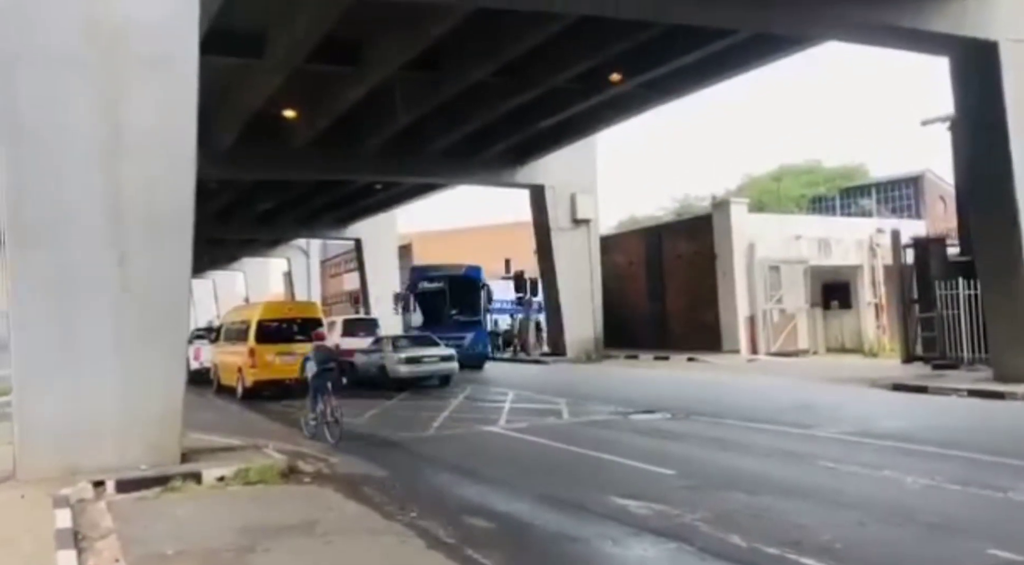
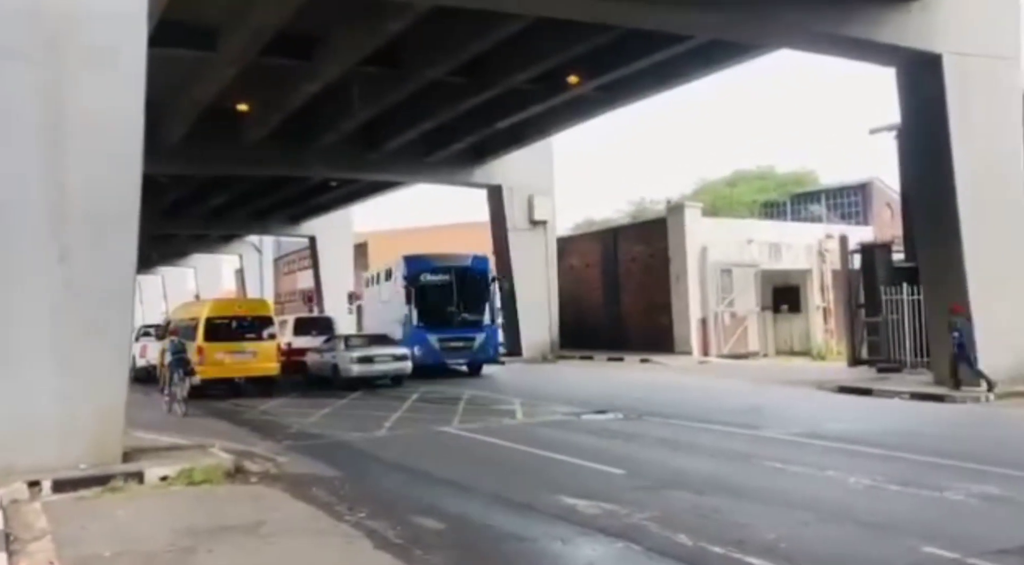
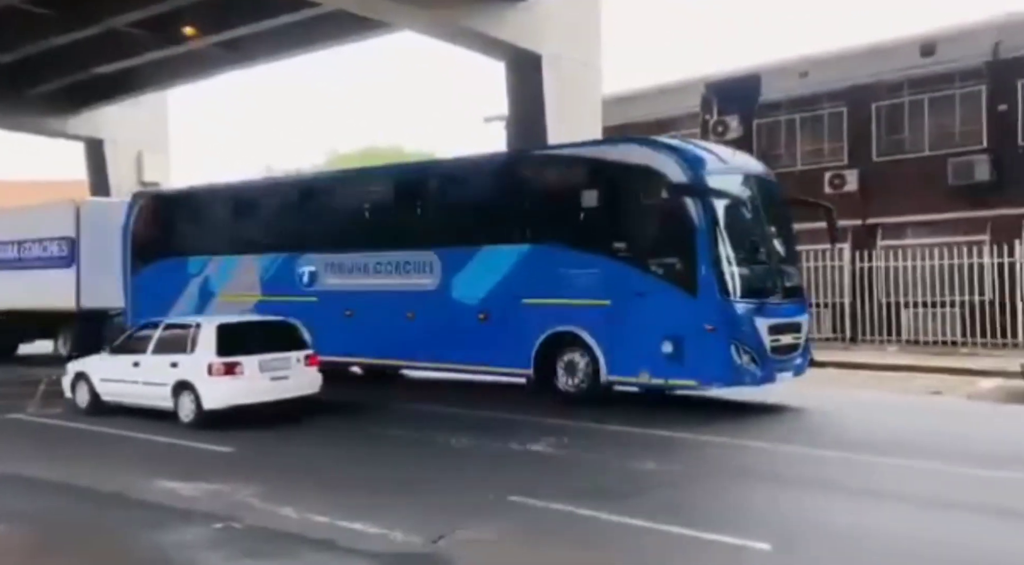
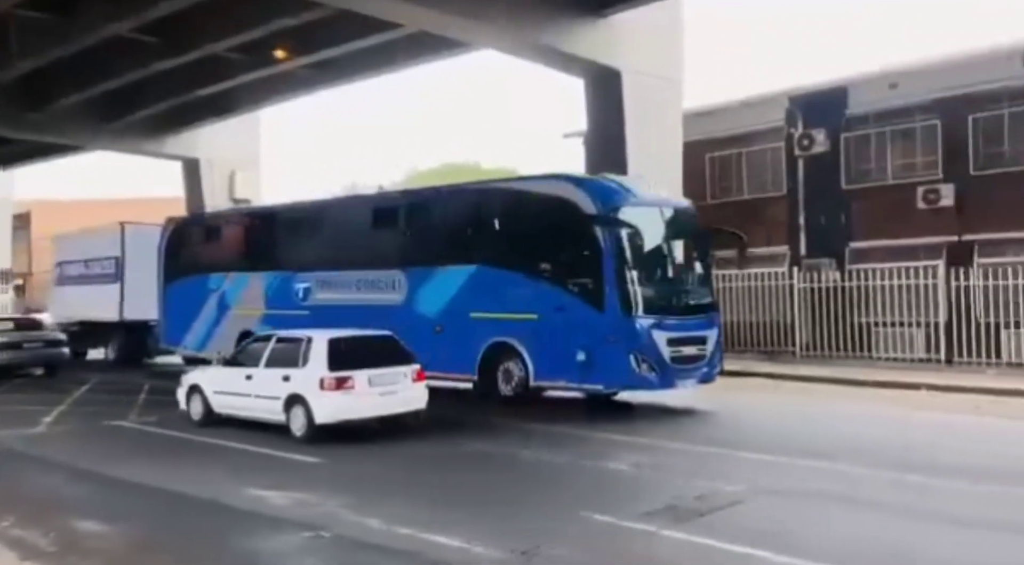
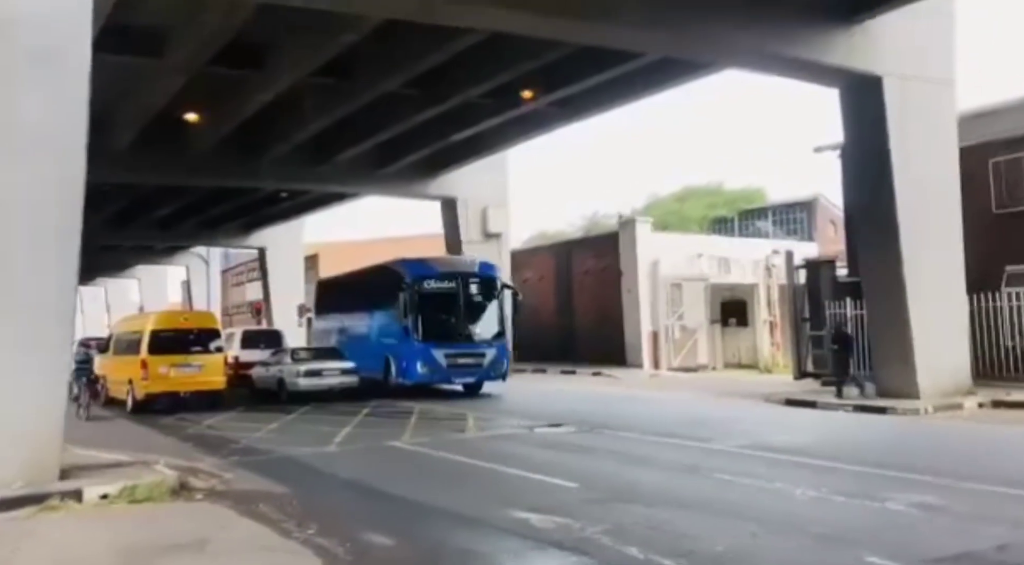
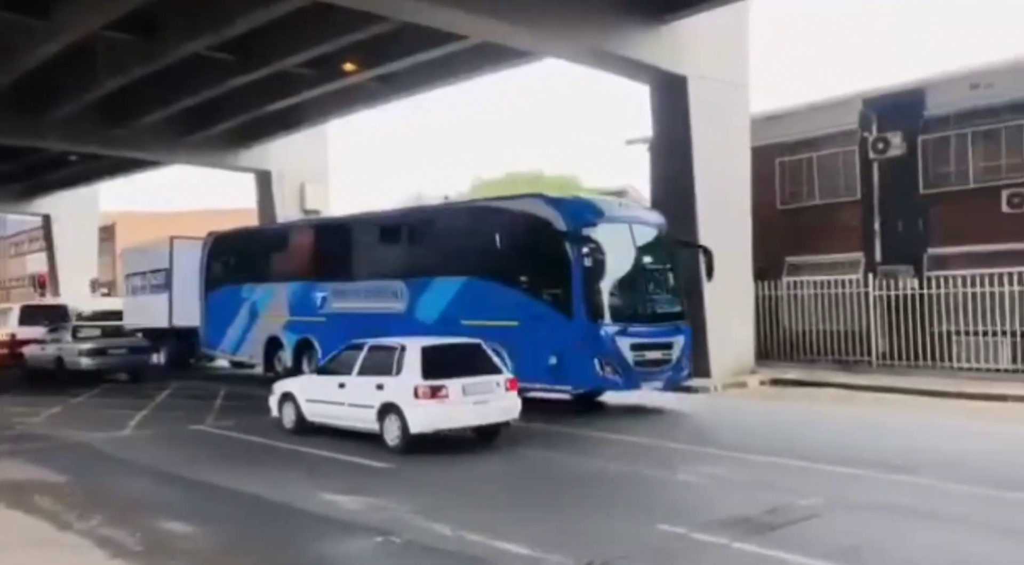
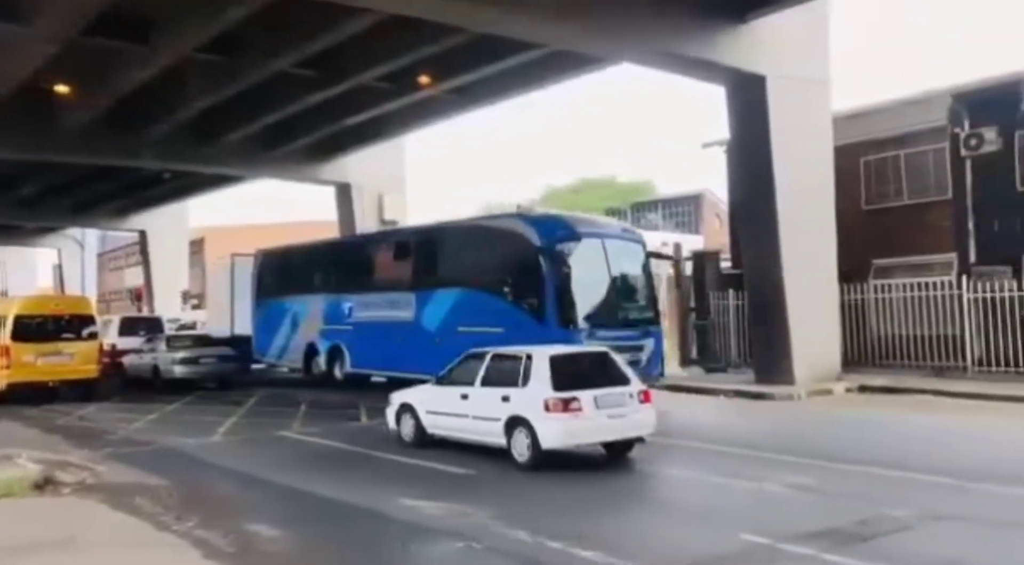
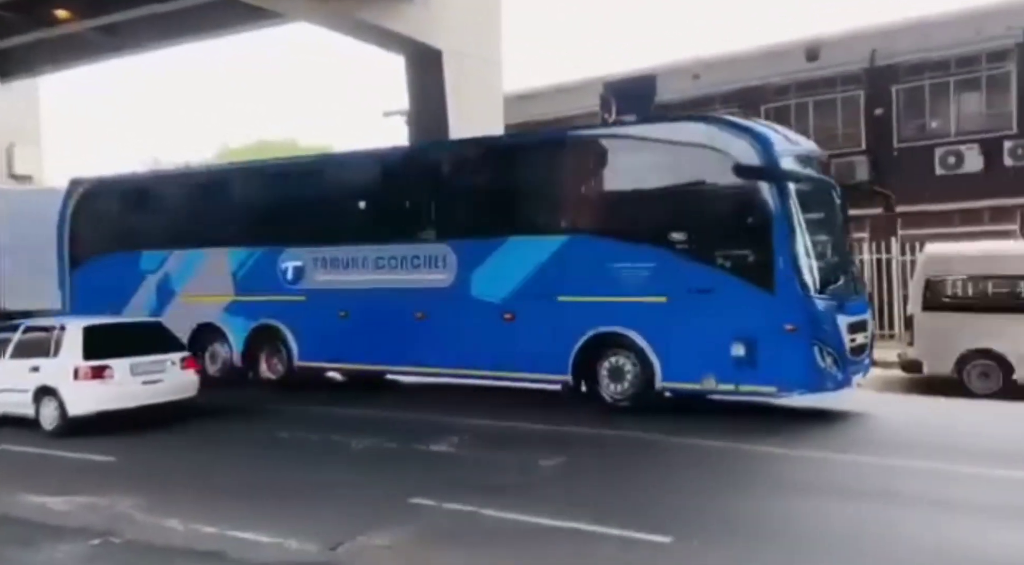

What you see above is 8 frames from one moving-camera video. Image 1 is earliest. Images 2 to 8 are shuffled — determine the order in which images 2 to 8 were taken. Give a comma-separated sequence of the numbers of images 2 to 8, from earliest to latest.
2, 5, 7, 6, 4, 3, 8
